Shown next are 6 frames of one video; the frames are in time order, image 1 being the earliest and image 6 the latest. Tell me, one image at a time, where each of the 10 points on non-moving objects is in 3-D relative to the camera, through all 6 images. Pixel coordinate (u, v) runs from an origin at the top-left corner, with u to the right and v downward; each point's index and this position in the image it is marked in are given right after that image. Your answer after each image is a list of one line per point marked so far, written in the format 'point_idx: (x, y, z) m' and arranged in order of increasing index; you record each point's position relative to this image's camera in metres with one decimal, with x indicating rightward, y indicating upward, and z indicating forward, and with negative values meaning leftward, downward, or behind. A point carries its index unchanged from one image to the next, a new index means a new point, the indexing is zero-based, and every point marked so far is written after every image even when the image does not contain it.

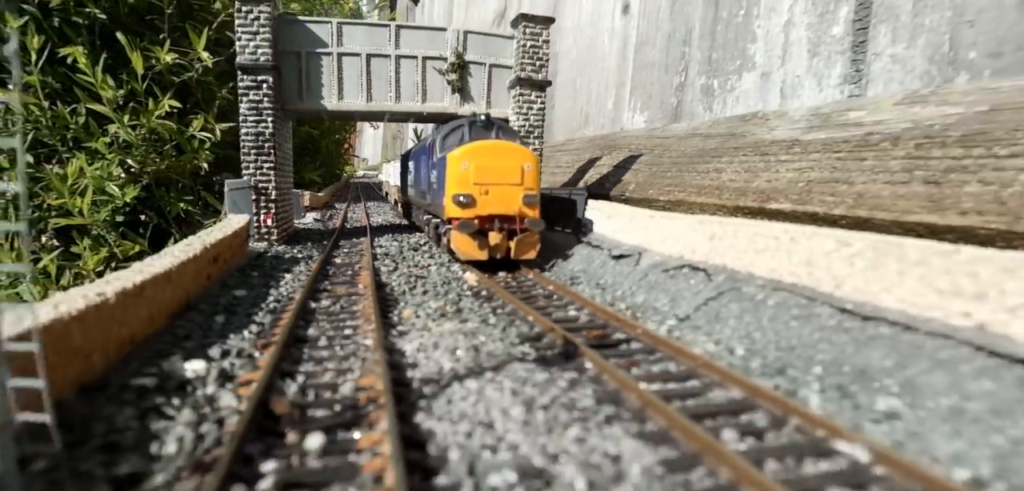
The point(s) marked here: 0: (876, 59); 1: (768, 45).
0: (+3.2, +1.7, +5.0) m
1: (+2.9, +2.2, +6.2) m
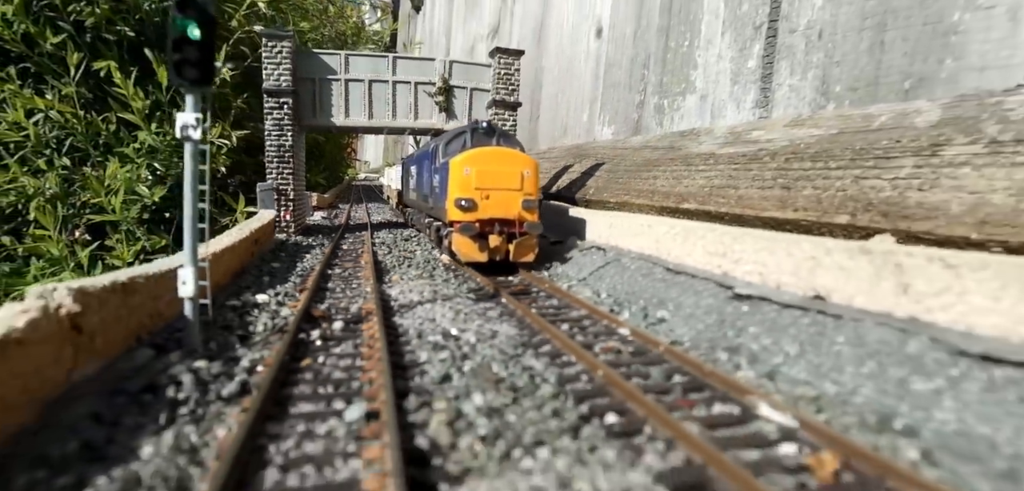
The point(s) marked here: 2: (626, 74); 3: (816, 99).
0: (+3.0, +1.8, +6.2) m
1: (+2.6, +2.3, +7.4) m
2: (+2.0, +2.9, +9.4) m
3: (+3.1, +1.5, +5.7) m
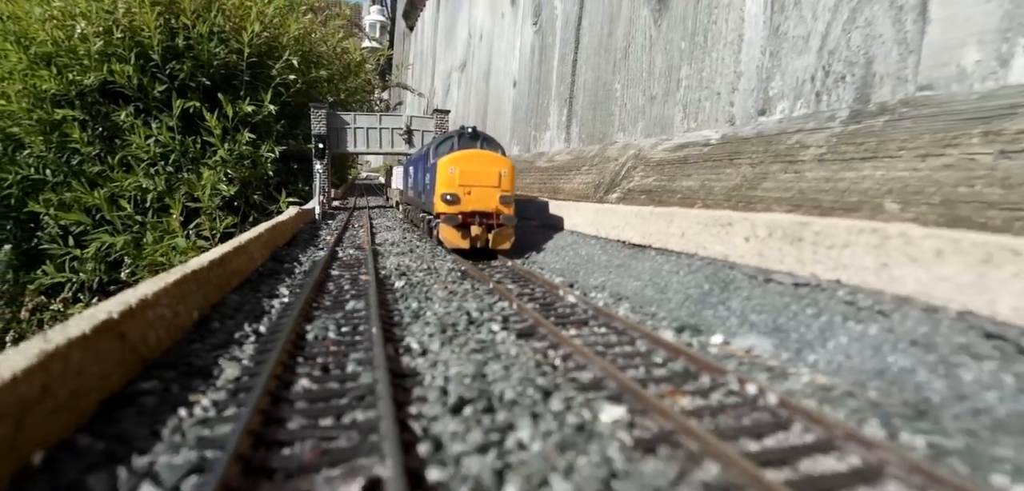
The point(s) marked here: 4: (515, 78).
0: (+1.3, +2.5, +12.3) m
1: (+0.9, +3.1, +13.5) m
2: (+0.3, +3.7, +15.5) m
3: (+1.4, +2.3, +11.8) m
4: (+0.1, +5.3, +17.3) m
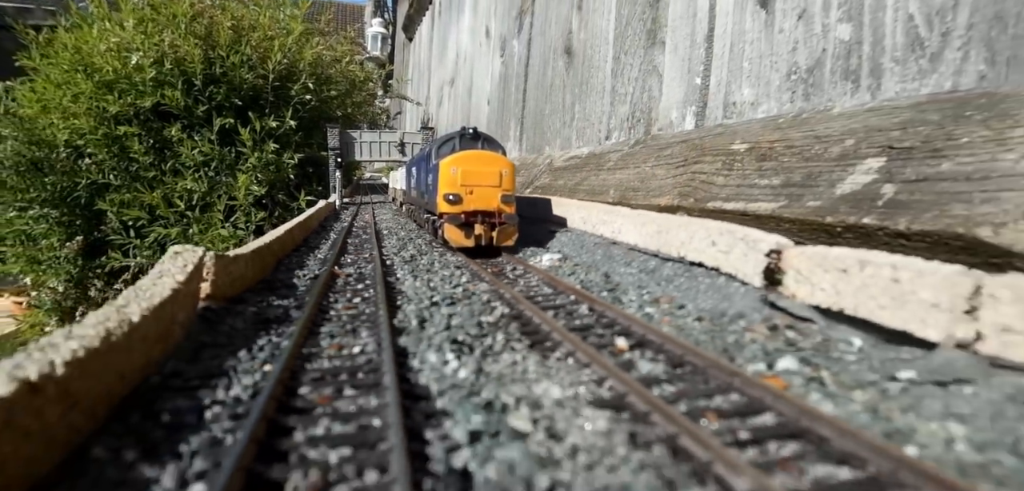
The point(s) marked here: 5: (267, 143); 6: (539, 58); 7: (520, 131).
0: (+0.2, +3.1, +16.8) m
1: (-0.2, +3.6, +18.0) m
2: (-0.7, +4.3, +20.0) m
3: (+0.3, +2.8, +16.3) m
4: (-1.0, +5.9, +21.8) m
5: (-10.1, +4.2, +23.0) m
6: (+0.8, +5.7, +16.7) m
7: (+0.2, +3.5, +16.9) m
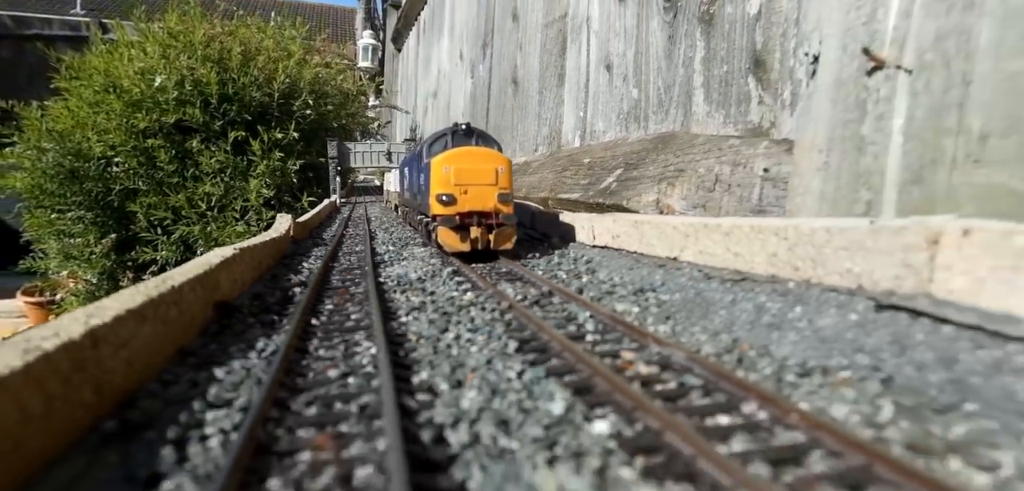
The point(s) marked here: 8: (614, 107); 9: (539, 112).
0: (-1.2, +3.6, +21.2) m
1: (-1.6, +4.1, +22.4) m
2: (-2.2, +4.7, +24.4) m
3: (-1.1, +3.3, +20.7) m
4: (-2.5, +6.4, +26.2) m
5: (-11.6, +4.5, +27.3) m
6: (-0.6, +6.2, +21.1) m
7: (-1.2, +4.0, +21.3) m
8: (+2.2, +3.0, +11.8) m
9: (+0.7, +3.9, +16.4) m
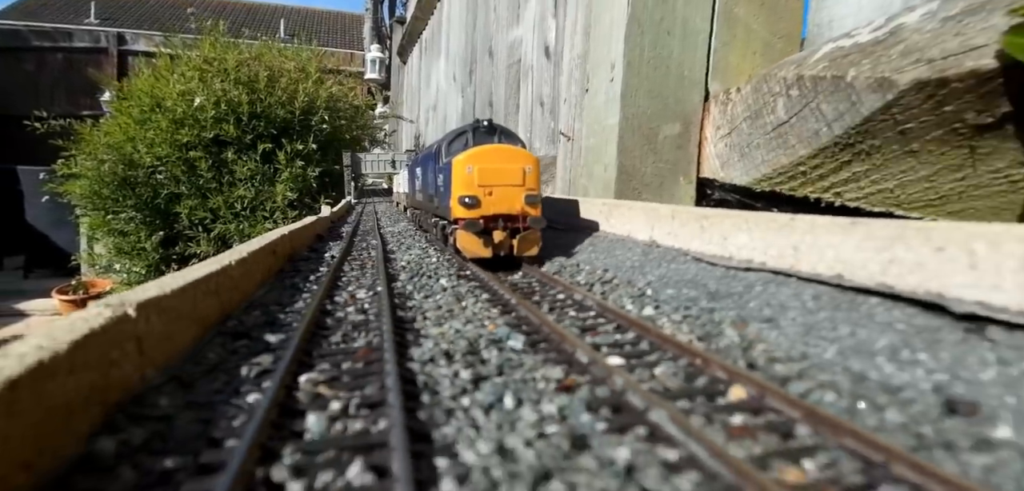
0: (-2.3, +4.1, +26.8) m
1: (-2.7, +4.7, +28.0) m
2: (-3.3, +5.3, +30.1) m
3: (-2.2, +3.9, +26.4) m
4: (-3.5, +6.9, +31.9) m
5: (-12.6, +4.9, +33.1) m
6: (-1.8, +6.8, +26.7) m
7: (-2.3, +4.5, +26.9) m
8: (+0.9, +3.6, +17.4) m
9: (-0.5, +4.5, +22.0) m
